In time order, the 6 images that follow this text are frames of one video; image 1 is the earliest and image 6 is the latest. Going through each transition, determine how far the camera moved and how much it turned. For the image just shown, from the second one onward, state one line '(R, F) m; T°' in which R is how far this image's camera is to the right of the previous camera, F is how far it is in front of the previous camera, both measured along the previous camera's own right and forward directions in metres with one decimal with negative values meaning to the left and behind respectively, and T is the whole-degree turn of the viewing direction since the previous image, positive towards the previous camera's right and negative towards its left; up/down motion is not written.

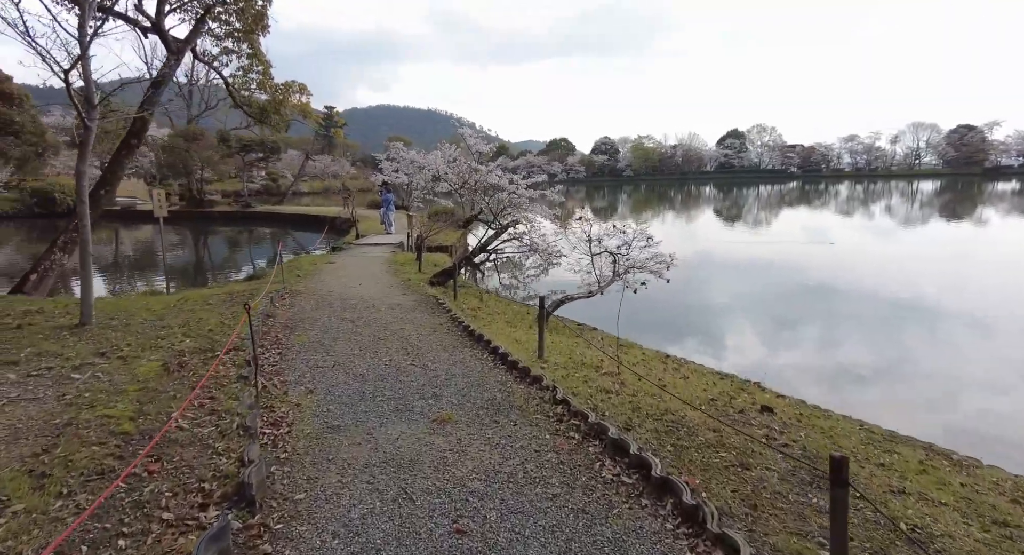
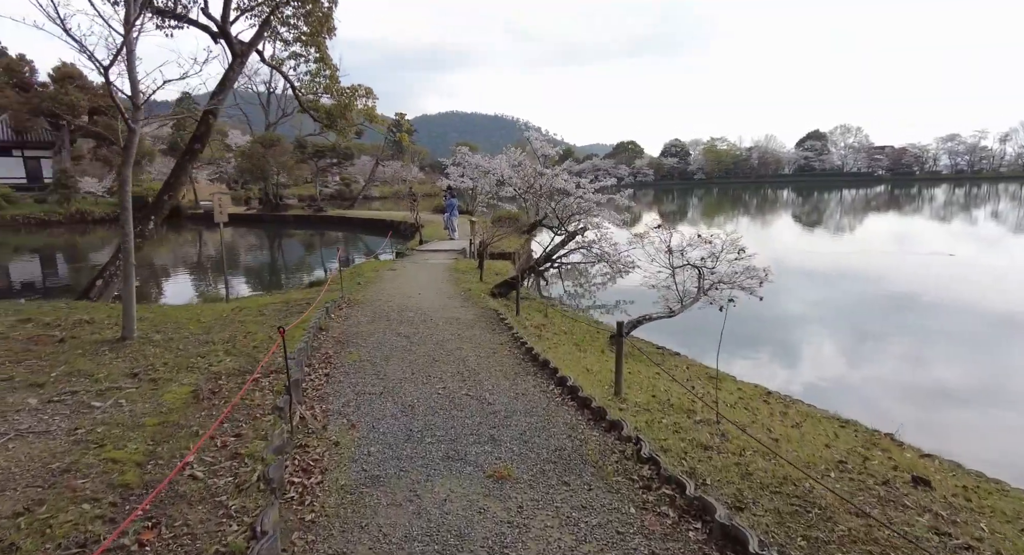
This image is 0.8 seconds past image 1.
(-0.1, +0.7) m; -7°
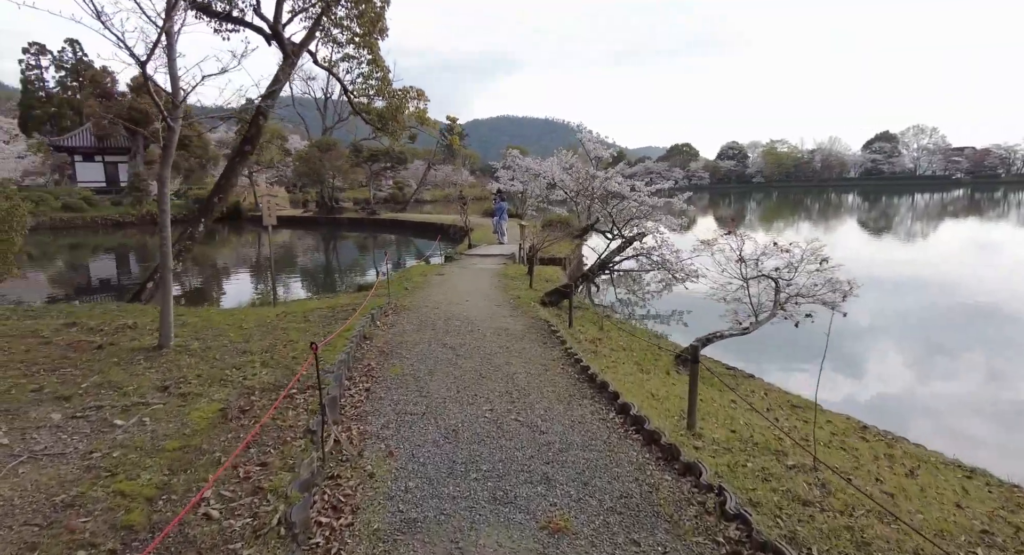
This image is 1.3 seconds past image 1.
(-0.1, +0.5) m; -5°
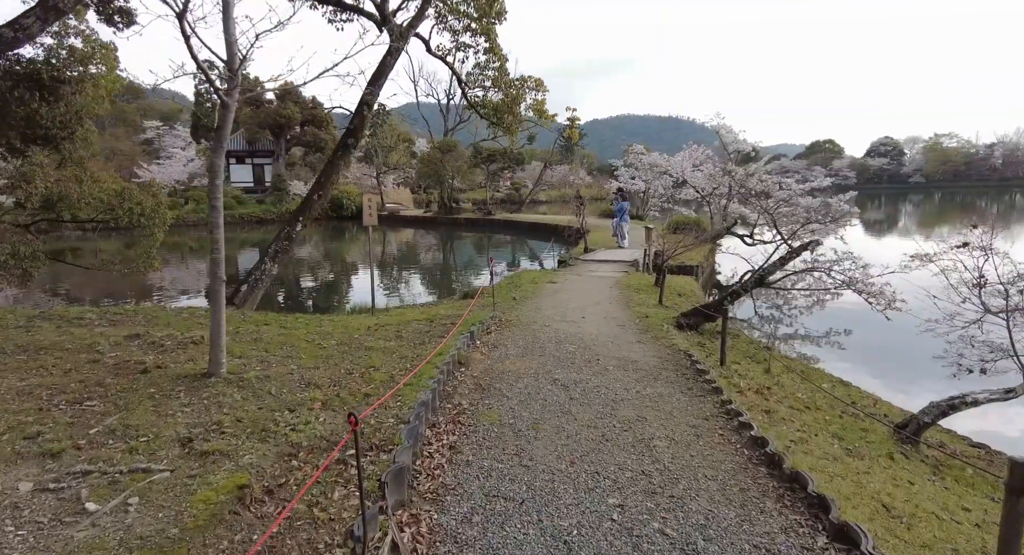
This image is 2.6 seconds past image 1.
(-0.2, +1.3) m; -12°
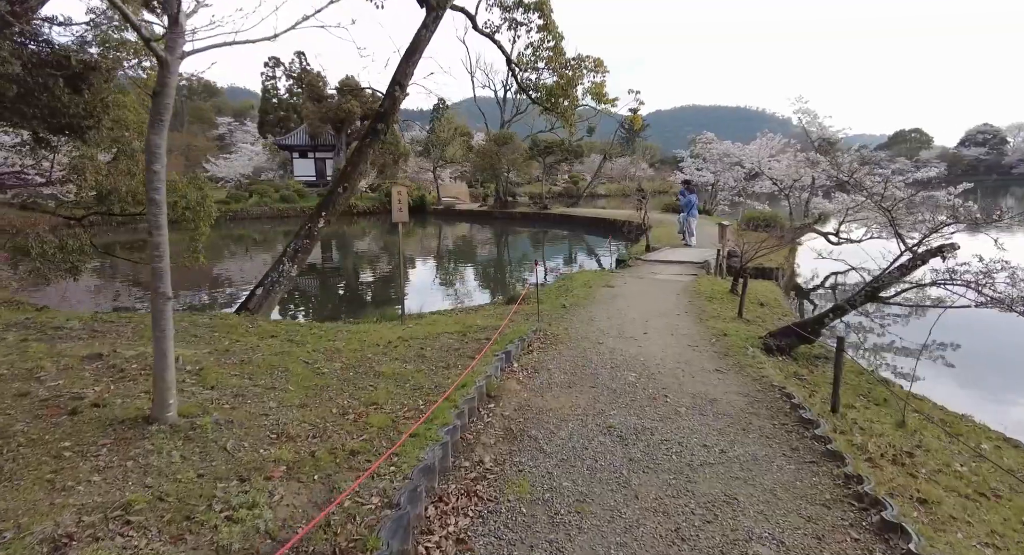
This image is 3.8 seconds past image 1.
(+0.1, +1.1) m; -6°
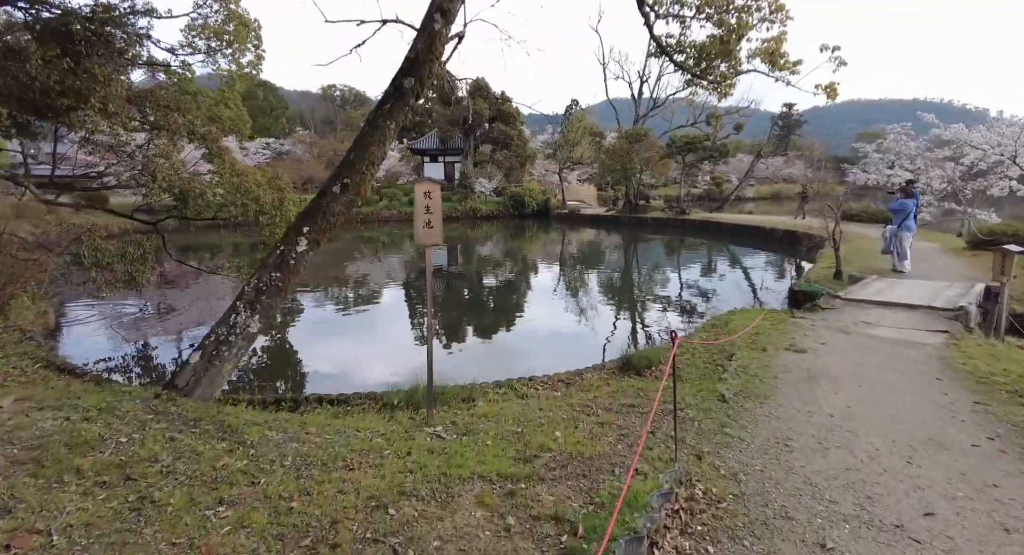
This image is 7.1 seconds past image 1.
(+0.1, +3.1) m; -14°
